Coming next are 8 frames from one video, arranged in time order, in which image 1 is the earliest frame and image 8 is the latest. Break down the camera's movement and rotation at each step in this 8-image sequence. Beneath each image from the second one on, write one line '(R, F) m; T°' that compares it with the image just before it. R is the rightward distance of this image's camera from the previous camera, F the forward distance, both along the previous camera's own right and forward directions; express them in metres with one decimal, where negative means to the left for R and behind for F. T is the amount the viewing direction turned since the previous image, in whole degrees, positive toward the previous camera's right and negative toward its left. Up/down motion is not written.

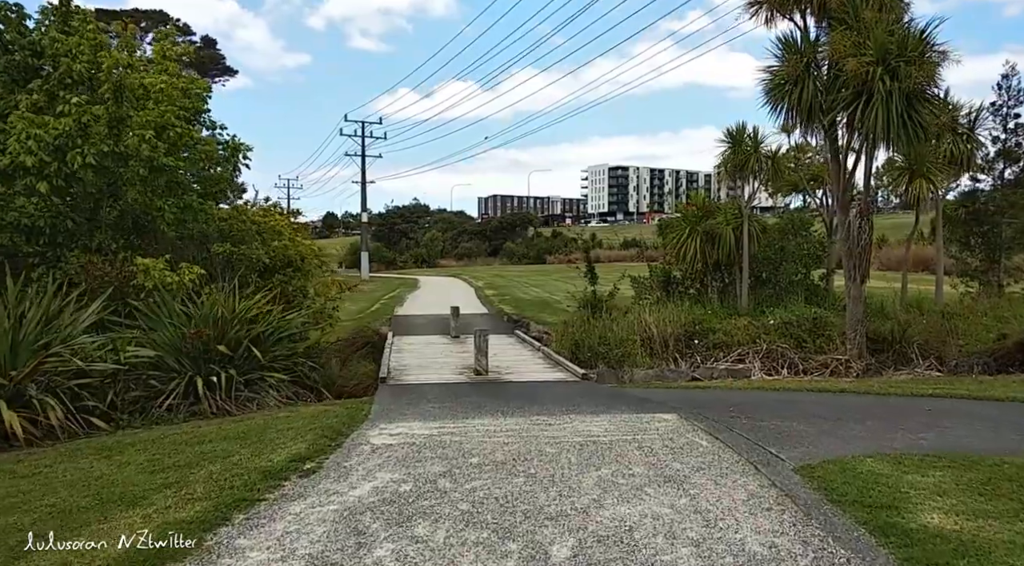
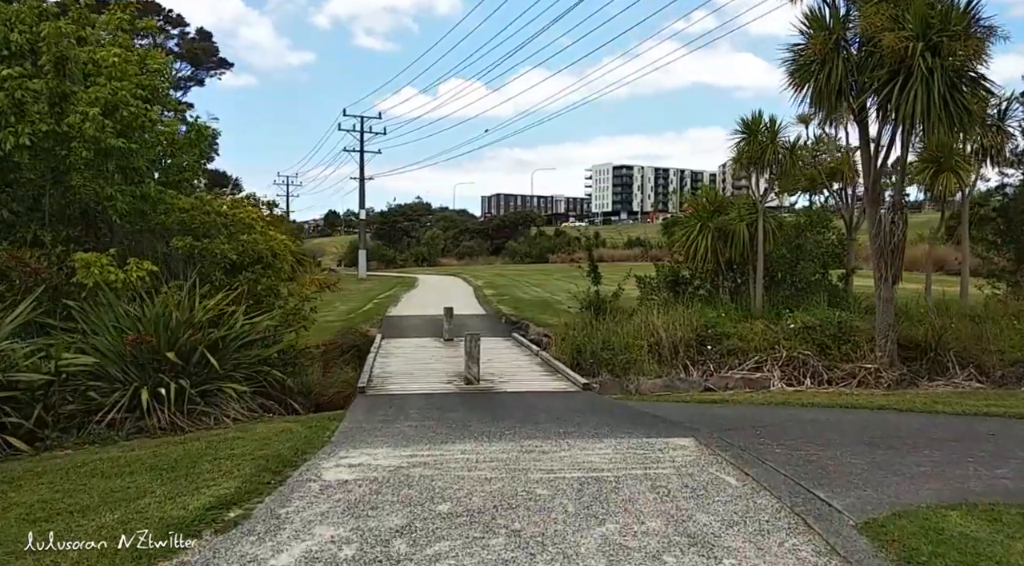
(+0.1, +1.0) m; 0°
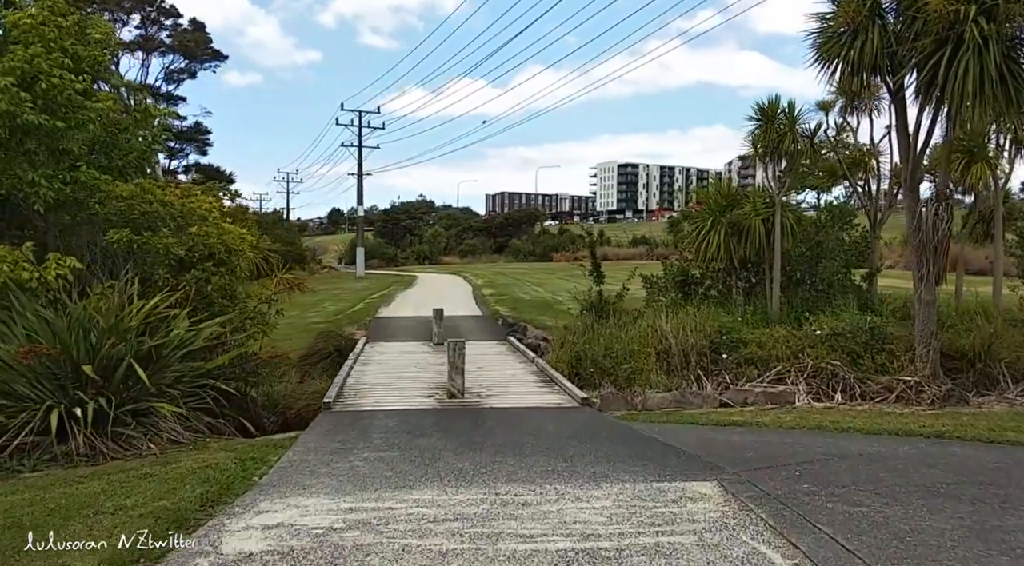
(+0.2, +1.2) m; 0°
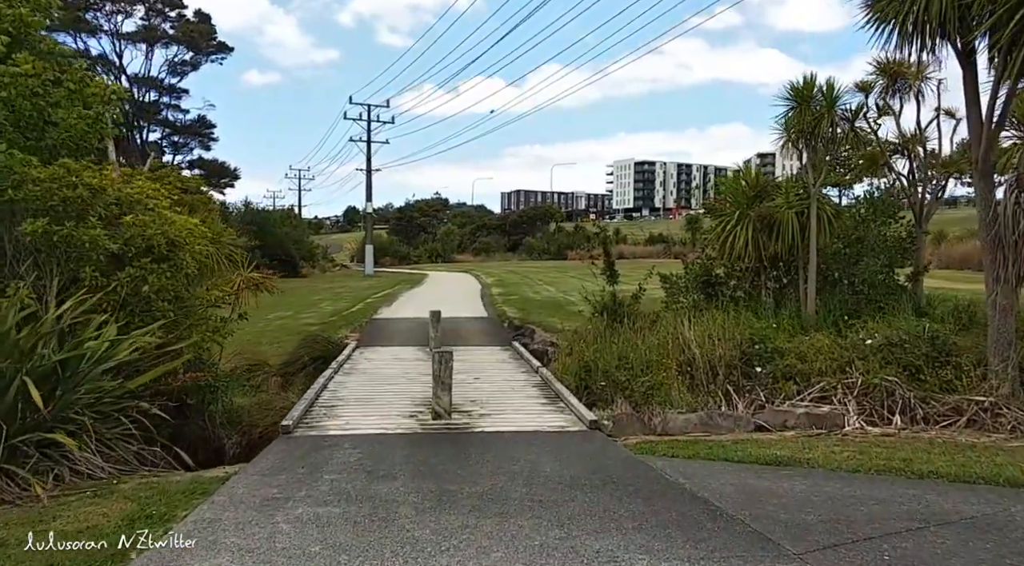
(+0.2, +1.3) m; -1°
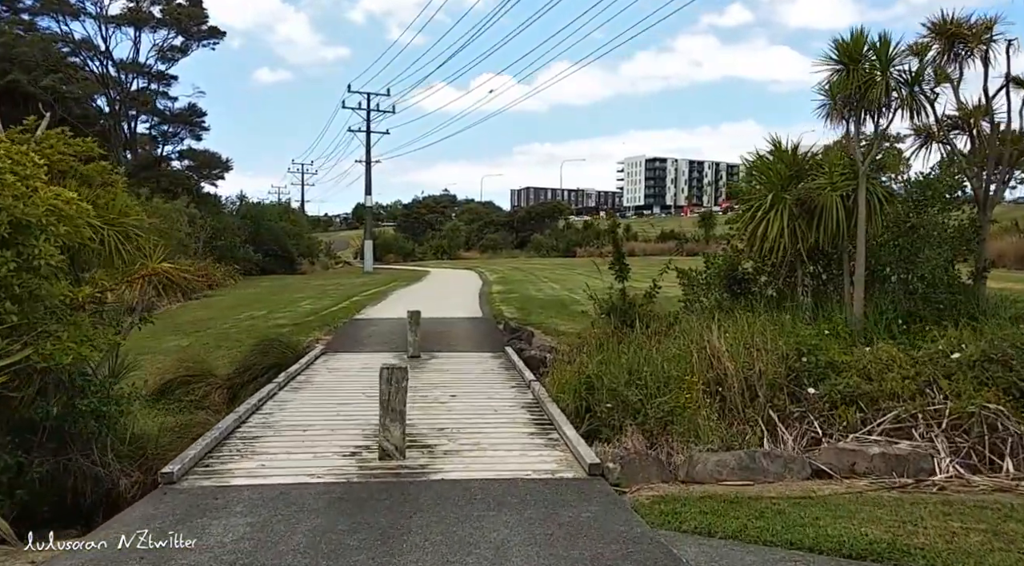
(+0.3, +1.9) m; -1°
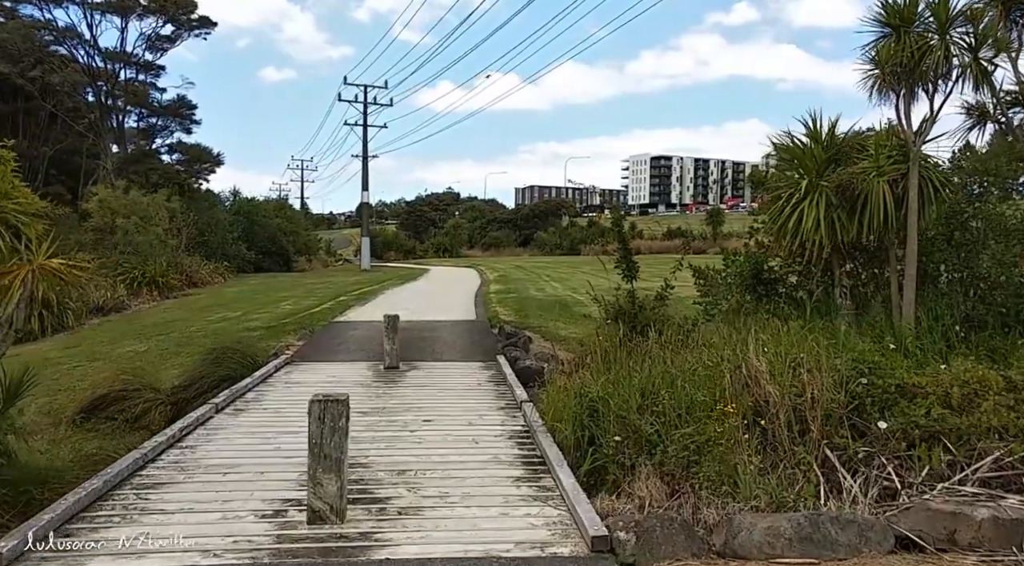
(+0.2, +1.4) m; 0°
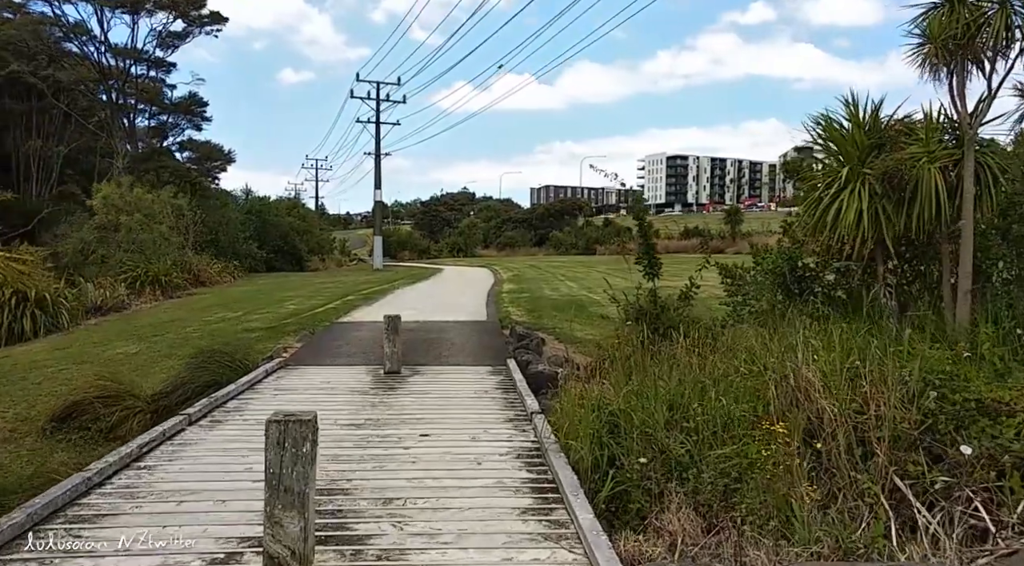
(+0.1, +0.8) m; -1°
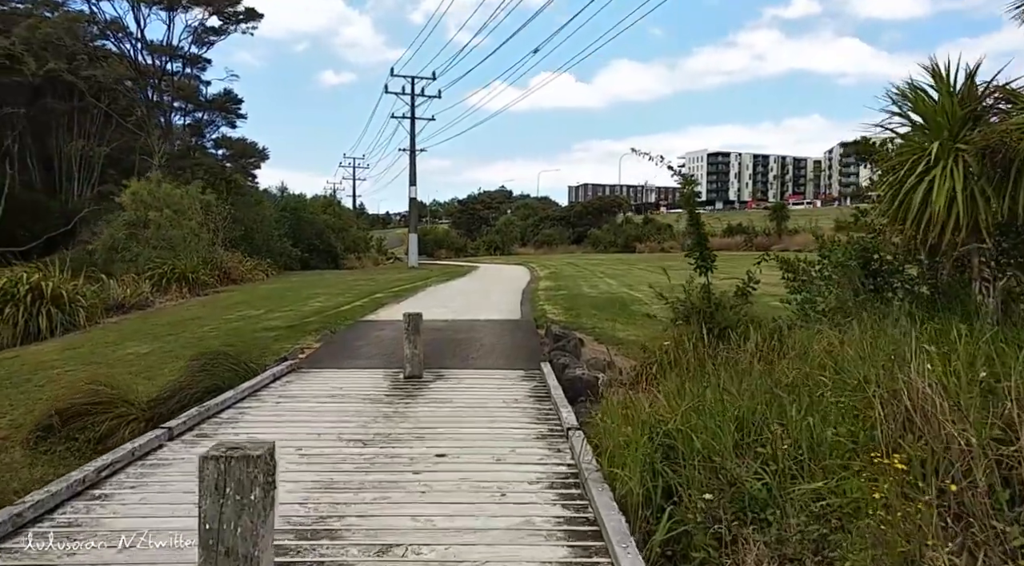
(0.0, +1.0) m; -3°
